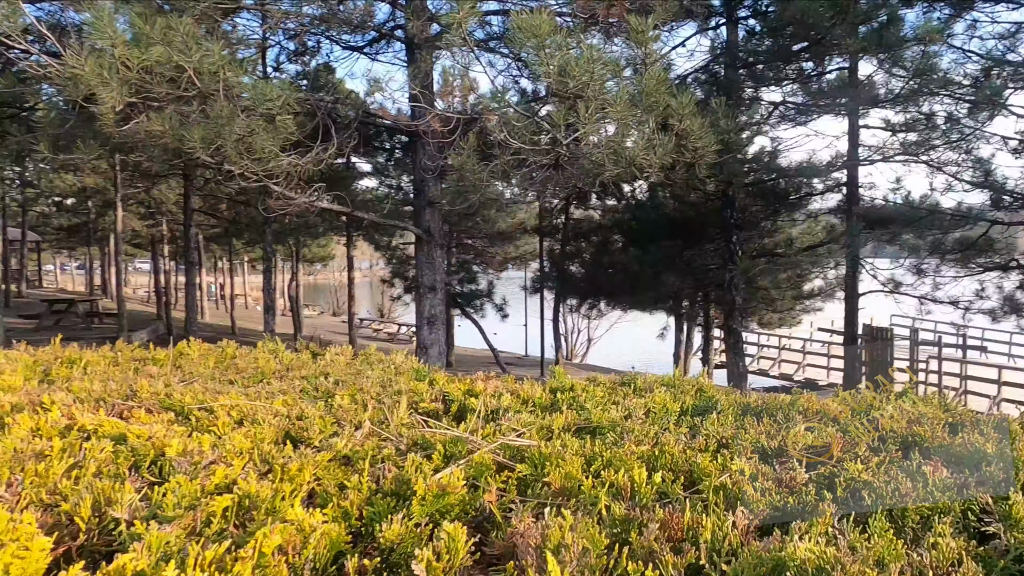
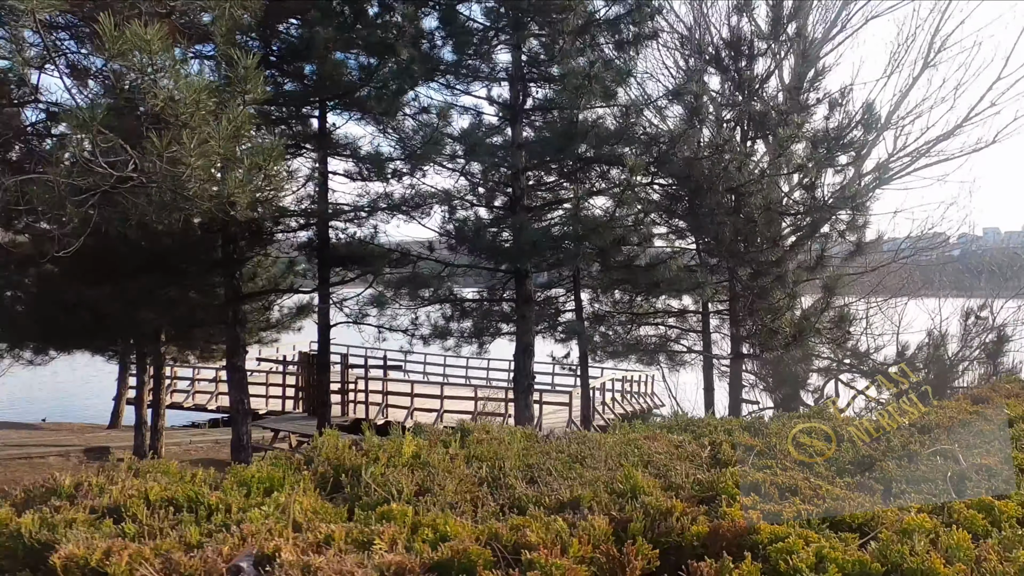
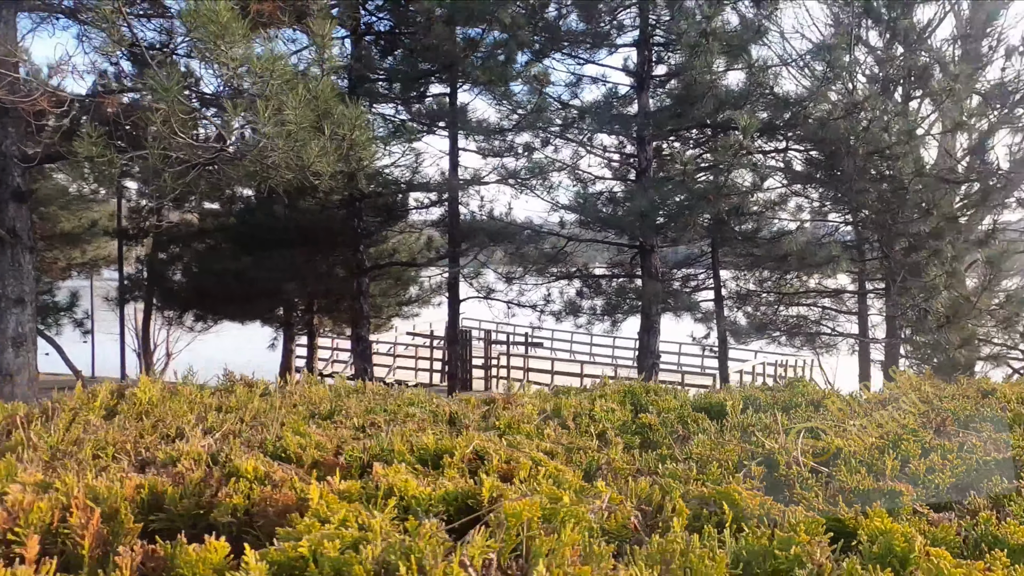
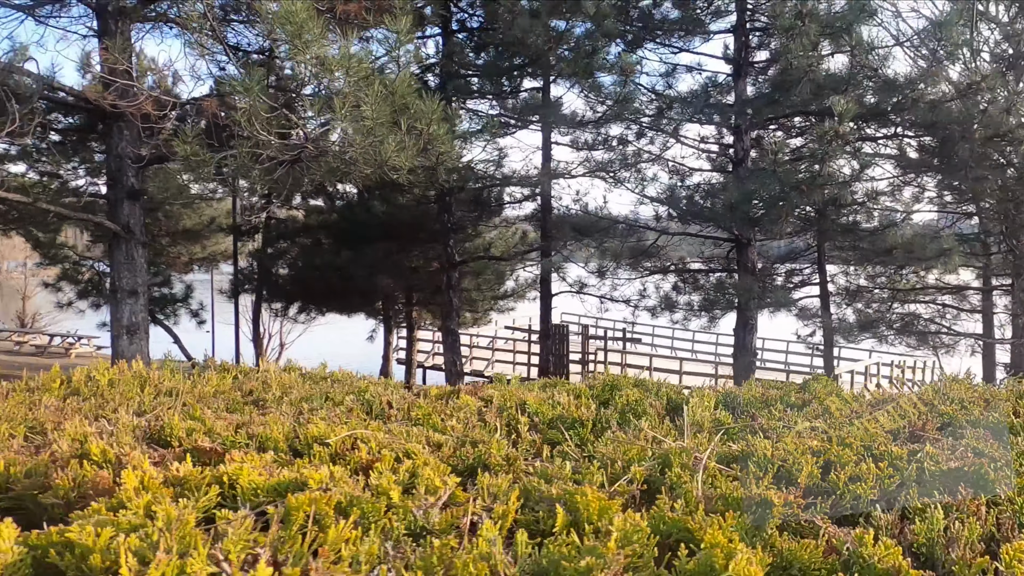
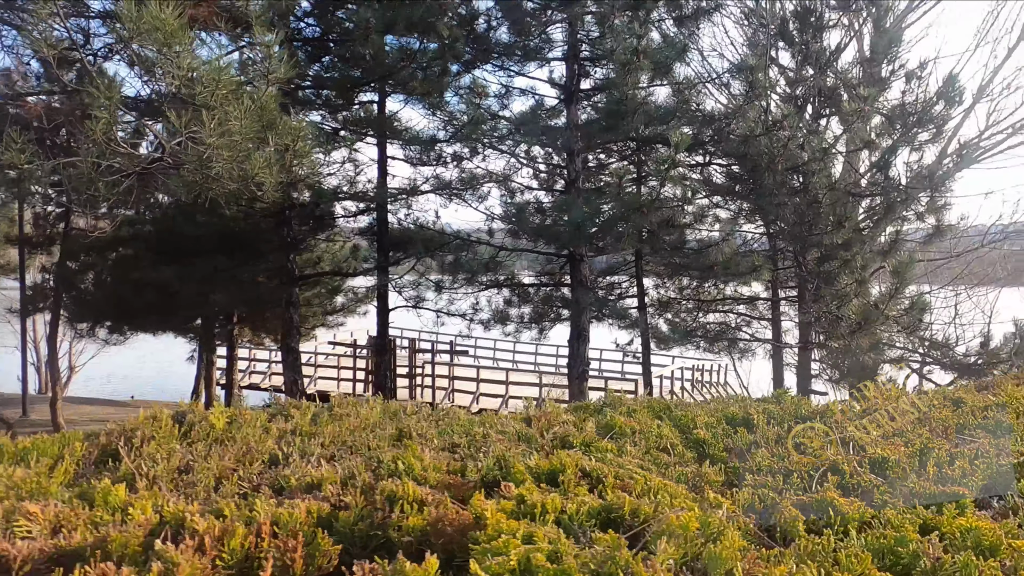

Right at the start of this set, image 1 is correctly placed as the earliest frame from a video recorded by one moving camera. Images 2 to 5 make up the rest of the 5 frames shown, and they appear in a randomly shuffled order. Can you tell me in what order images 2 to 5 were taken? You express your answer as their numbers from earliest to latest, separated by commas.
4, 3, 5, 2
